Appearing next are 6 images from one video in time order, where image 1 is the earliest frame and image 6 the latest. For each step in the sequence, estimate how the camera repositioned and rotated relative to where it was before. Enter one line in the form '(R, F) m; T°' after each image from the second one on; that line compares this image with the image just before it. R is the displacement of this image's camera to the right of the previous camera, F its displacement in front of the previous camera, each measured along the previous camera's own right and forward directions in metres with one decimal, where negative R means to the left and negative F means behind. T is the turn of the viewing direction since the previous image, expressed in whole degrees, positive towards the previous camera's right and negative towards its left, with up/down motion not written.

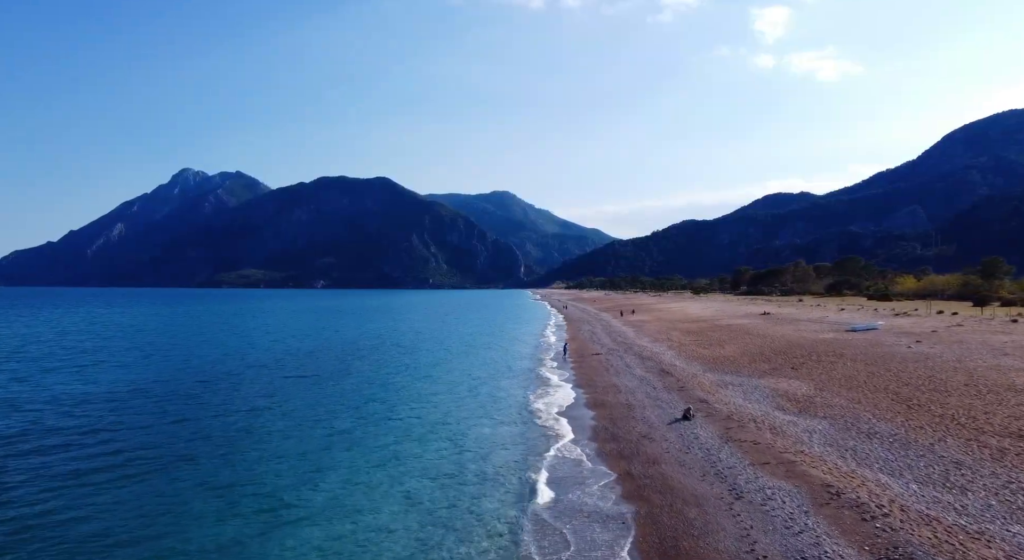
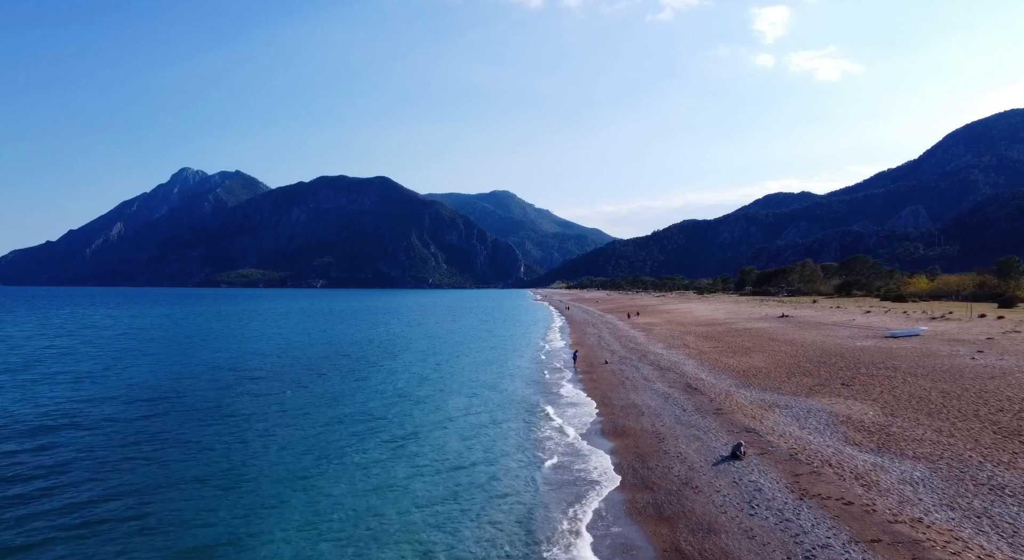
(0.0, +2.5) m; 0°
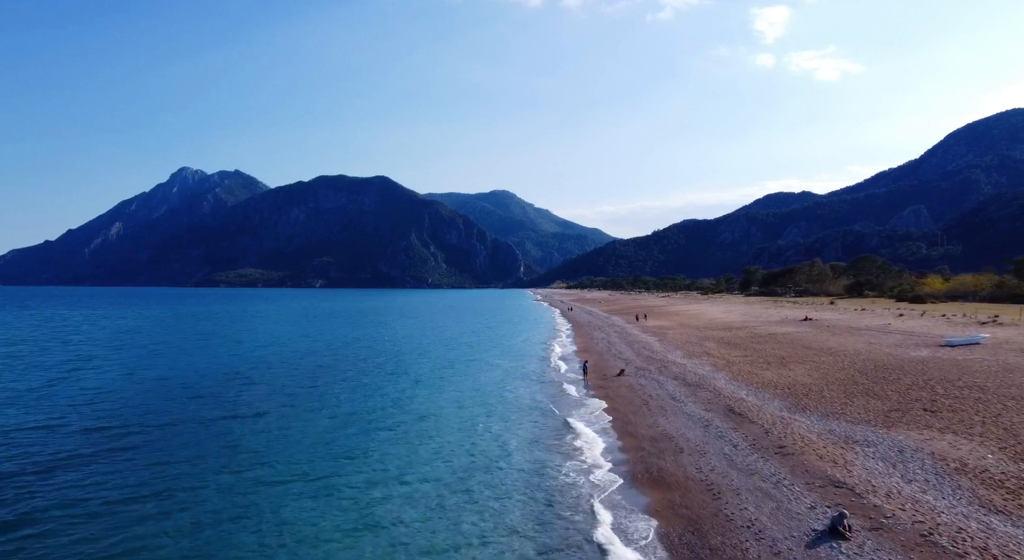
(-0.1, +2.8) m; 0°
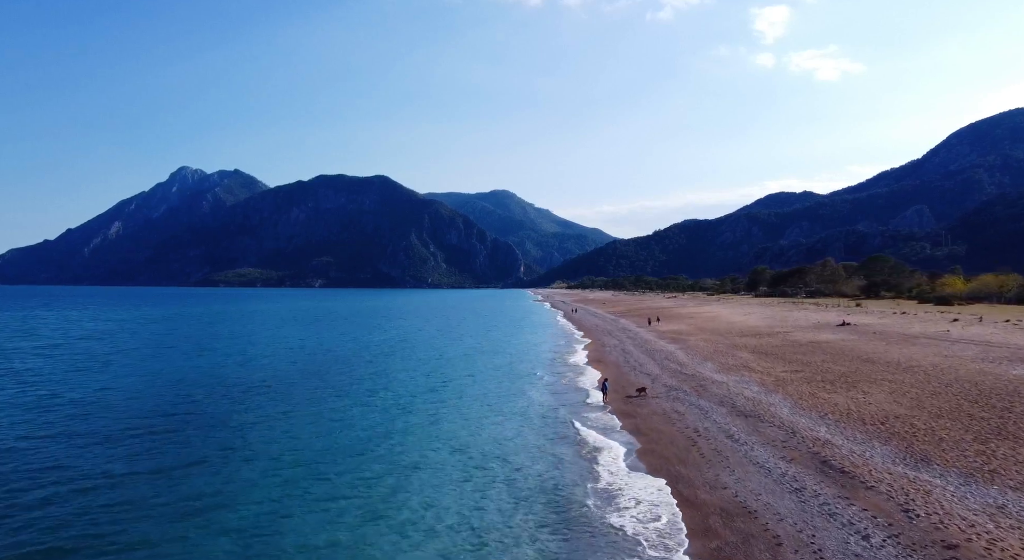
(-0.1, +3.6) m; 0°
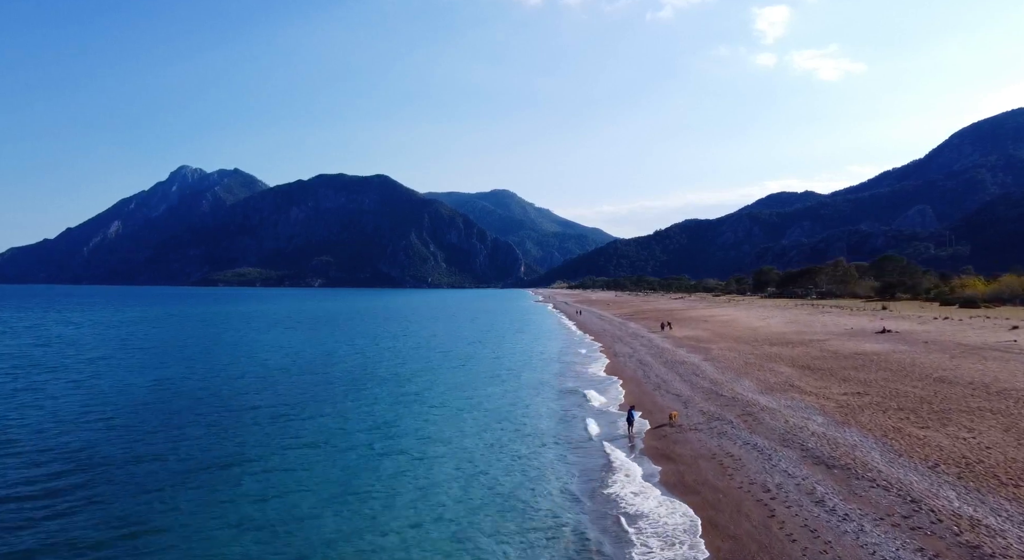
(-0.1, +3.1) m; 0°
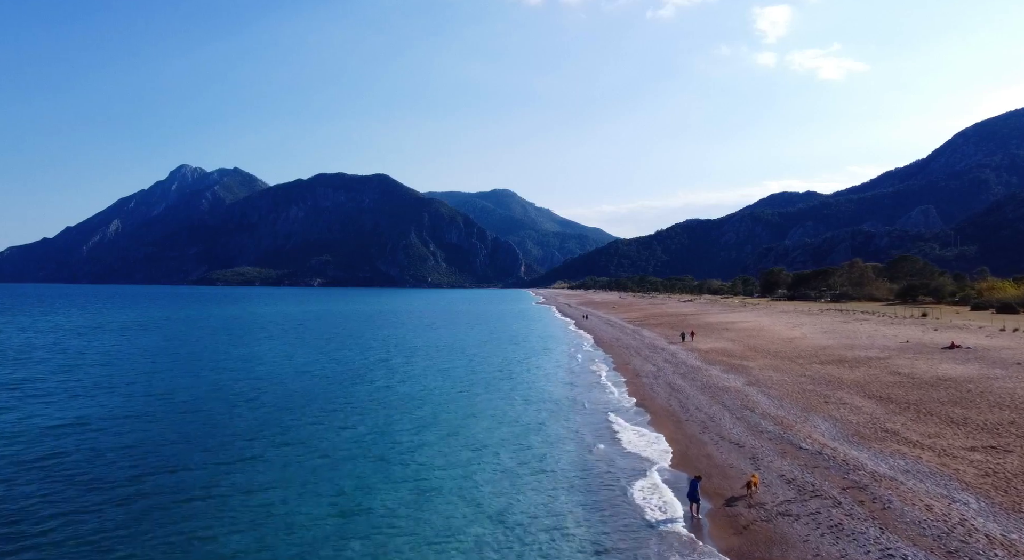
(-0.1, +4.1) m; 0°
